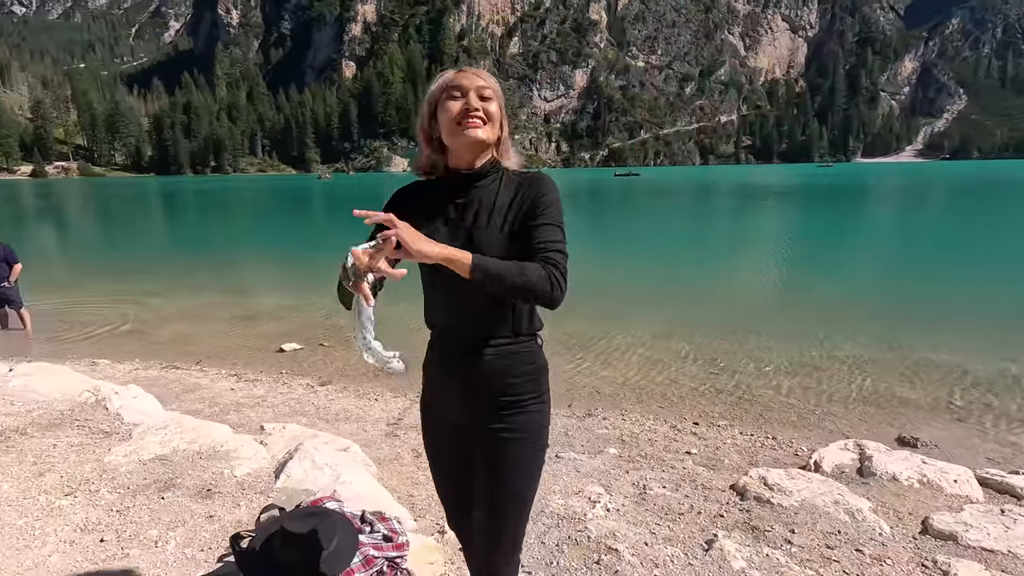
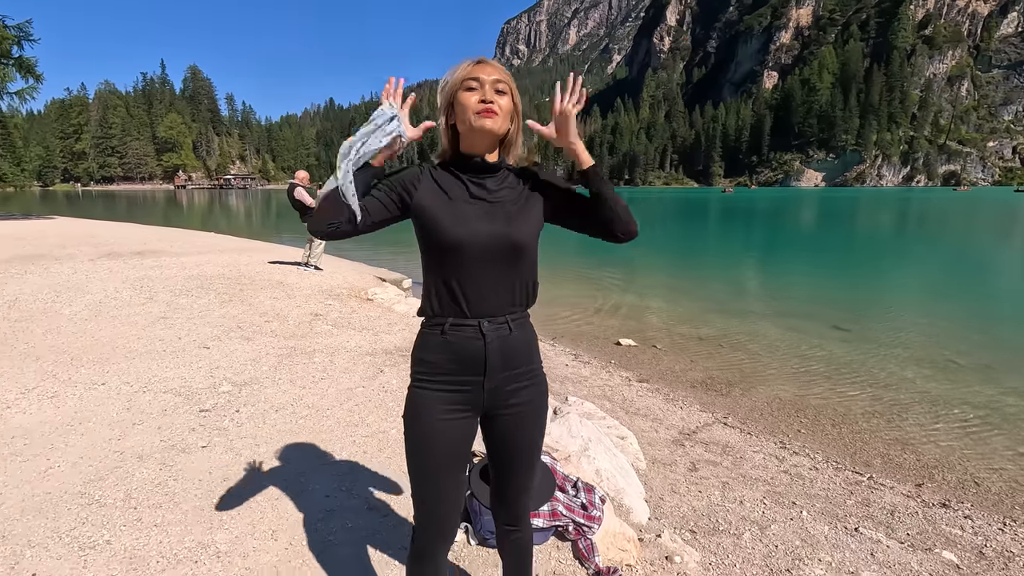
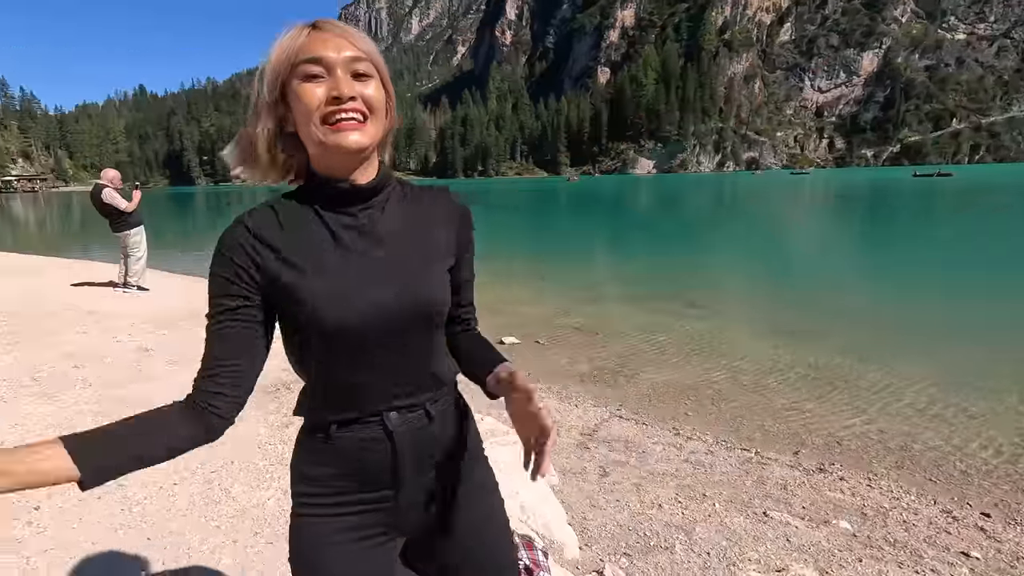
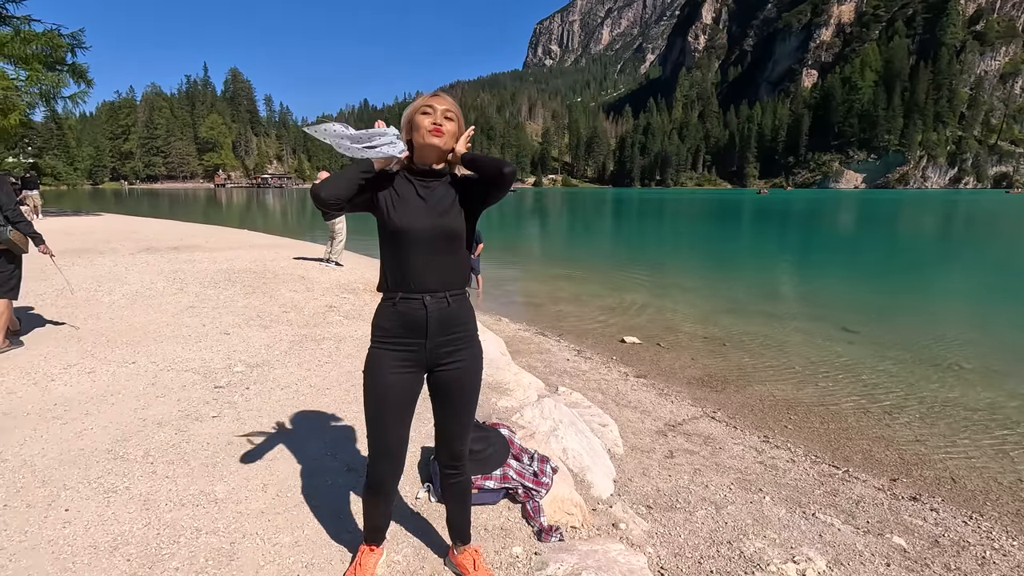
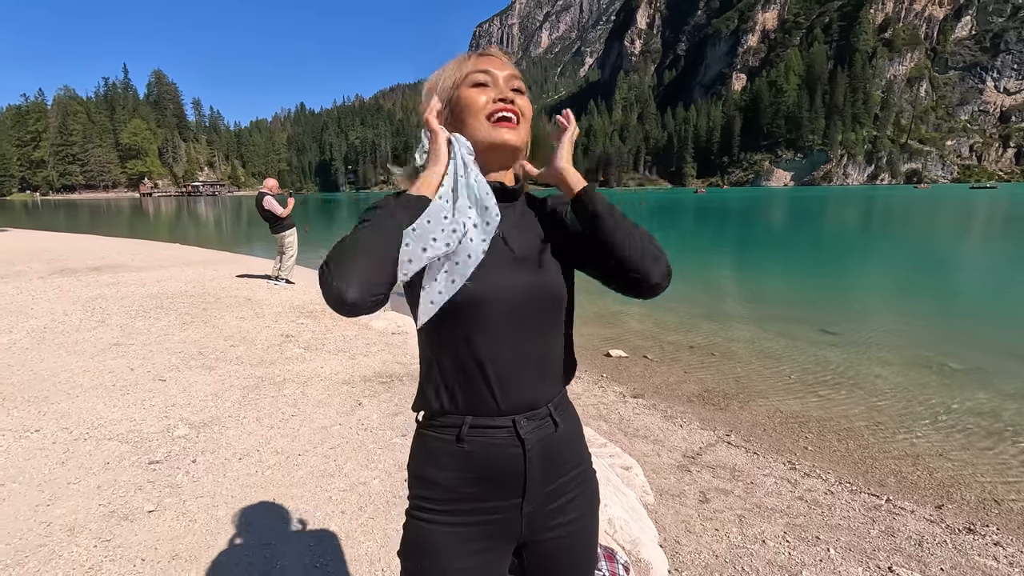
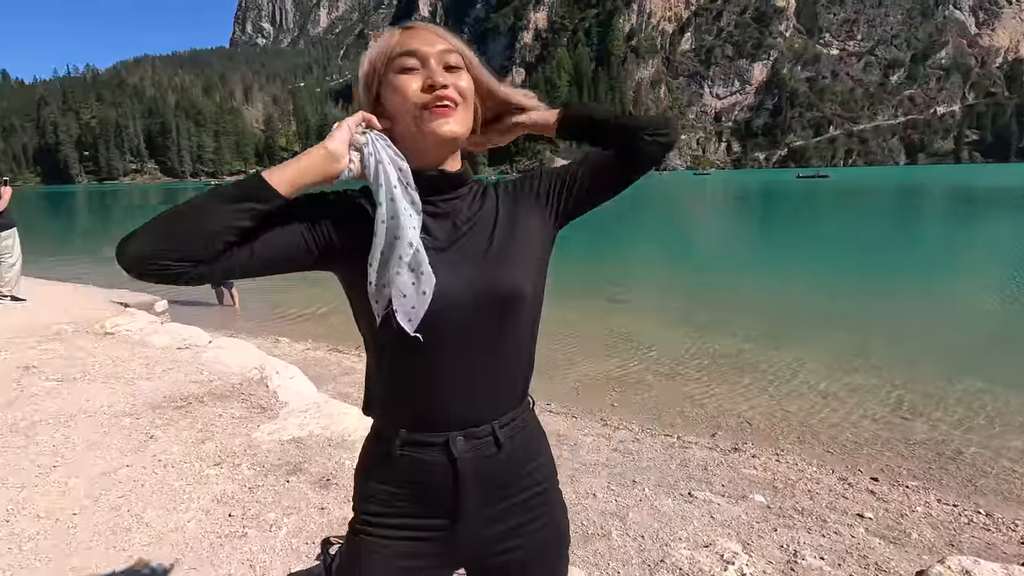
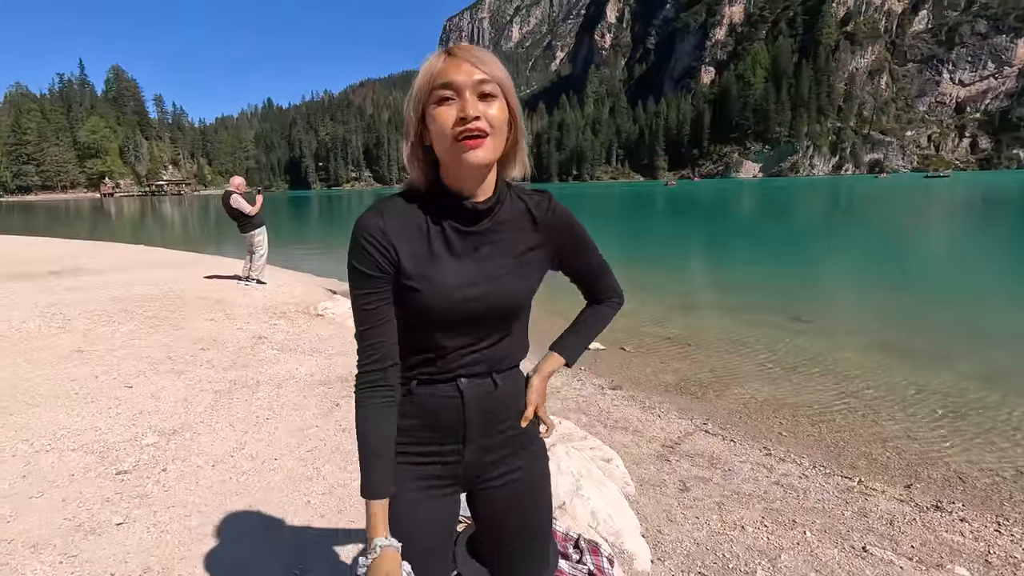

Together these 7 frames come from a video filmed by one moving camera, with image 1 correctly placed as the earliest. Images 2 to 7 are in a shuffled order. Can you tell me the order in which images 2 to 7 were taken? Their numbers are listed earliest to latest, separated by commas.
6, 3, 7, 5, 2, 4
